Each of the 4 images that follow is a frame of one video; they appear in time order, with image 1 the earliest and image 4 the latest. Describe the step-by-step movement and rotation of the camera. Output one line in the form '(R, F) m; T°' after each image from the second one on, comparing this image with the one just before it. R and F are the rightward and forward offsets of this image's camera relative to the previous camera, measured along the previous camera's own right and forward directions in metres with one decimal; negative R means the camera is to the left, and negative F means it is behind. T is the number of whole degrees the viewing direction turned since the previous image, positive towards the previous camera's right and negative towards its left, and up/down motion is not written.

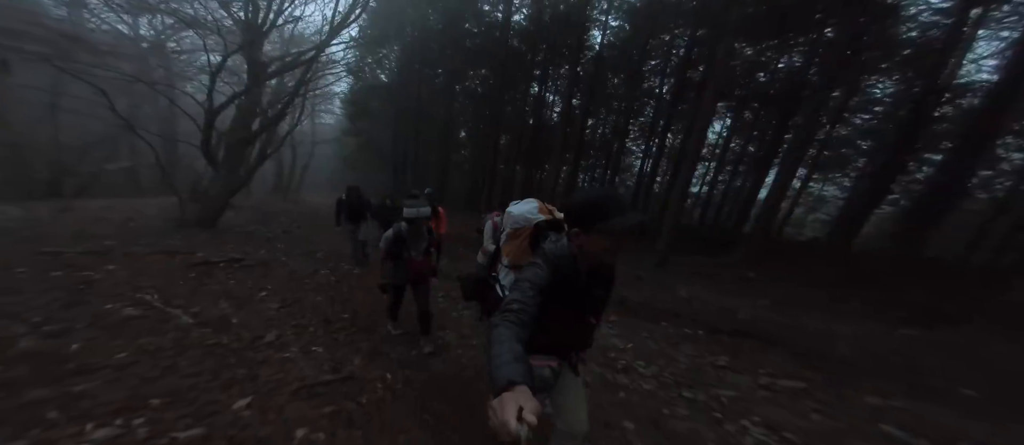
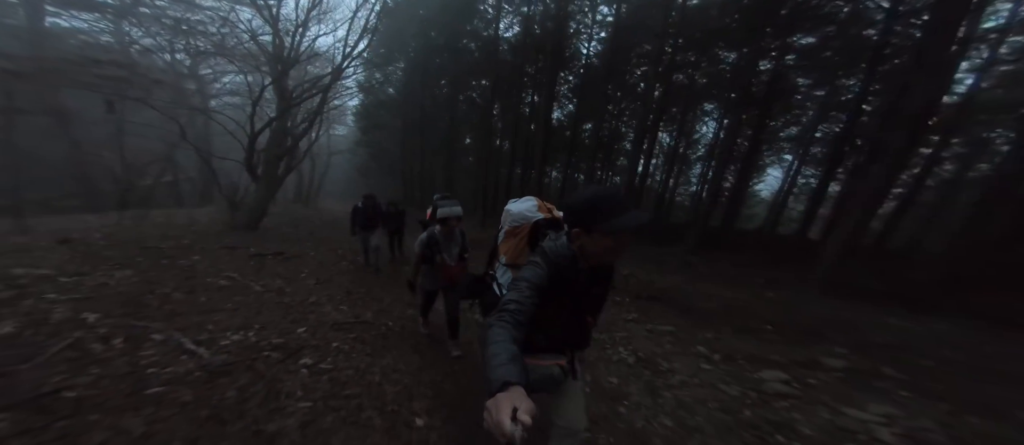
(+0.9, -1.8) m; -2°
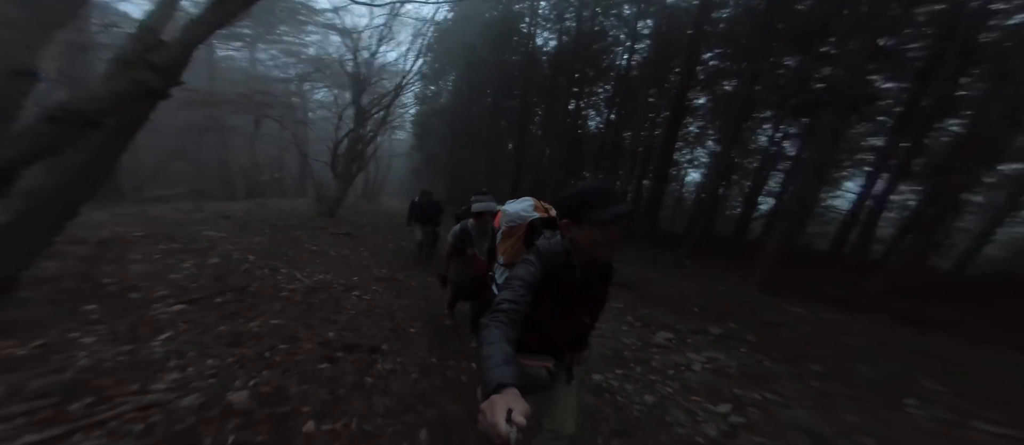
(+1.5, -1.8) m; -10°
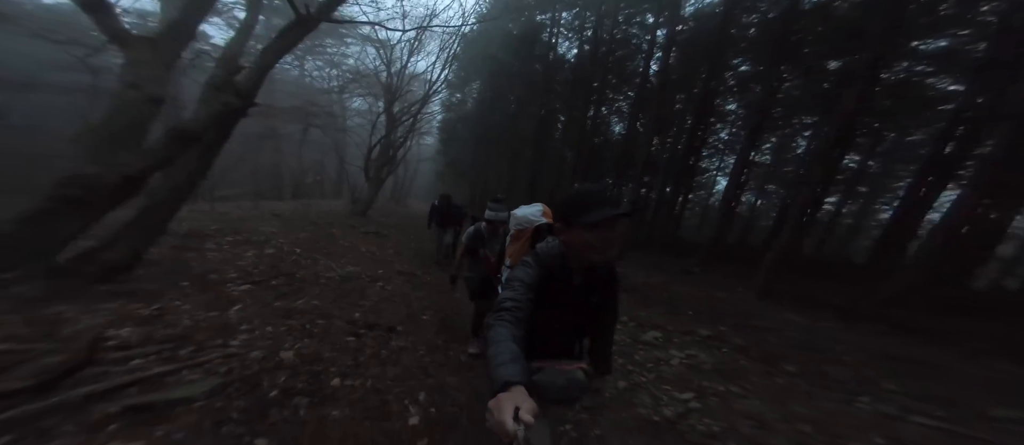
(+0.4, -0.6) m; -5°
